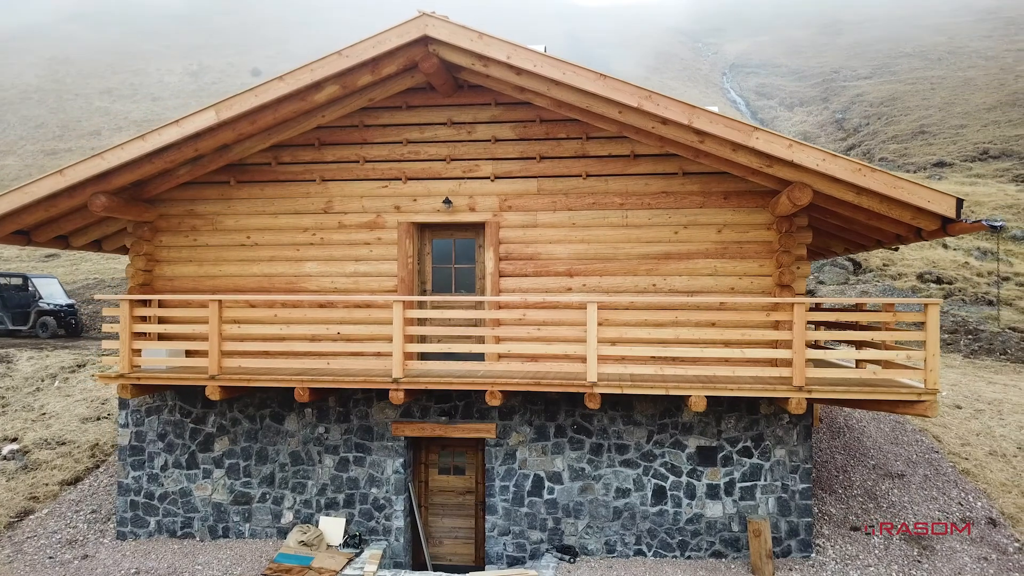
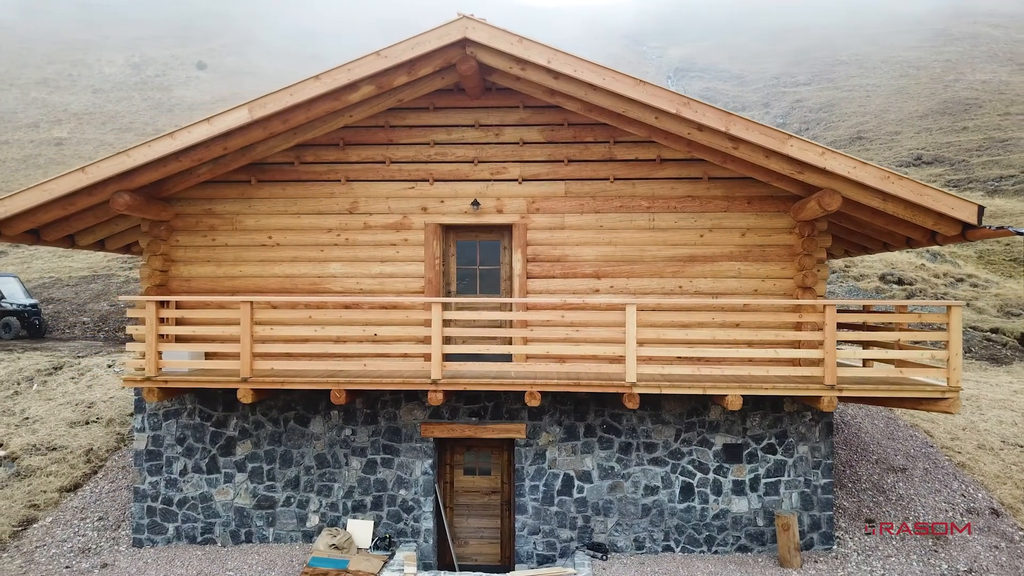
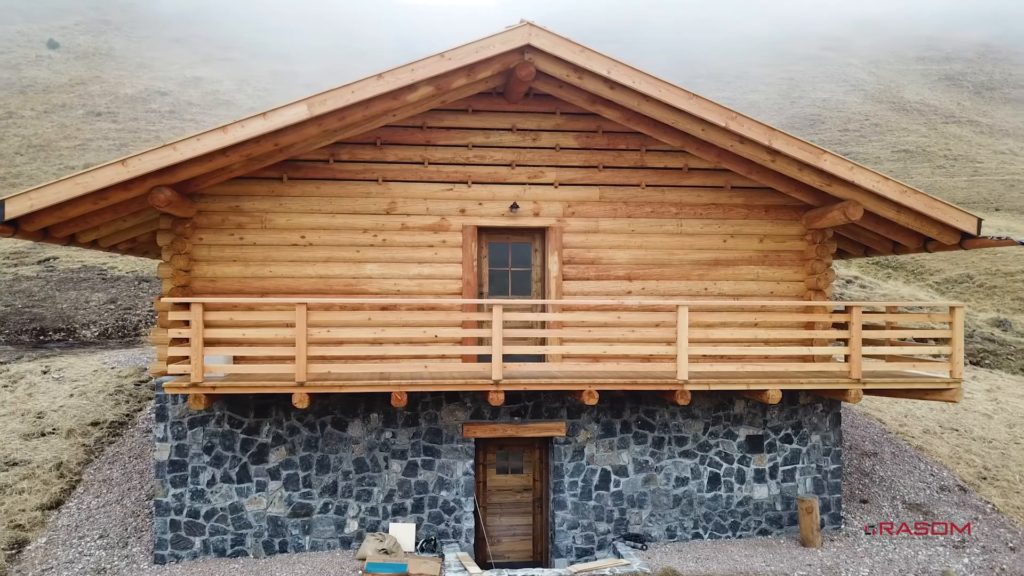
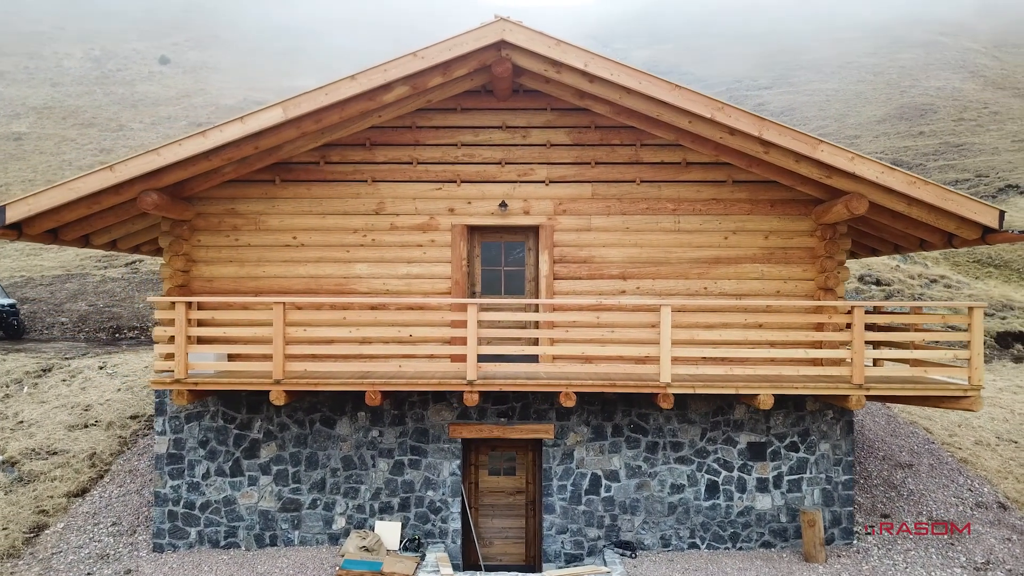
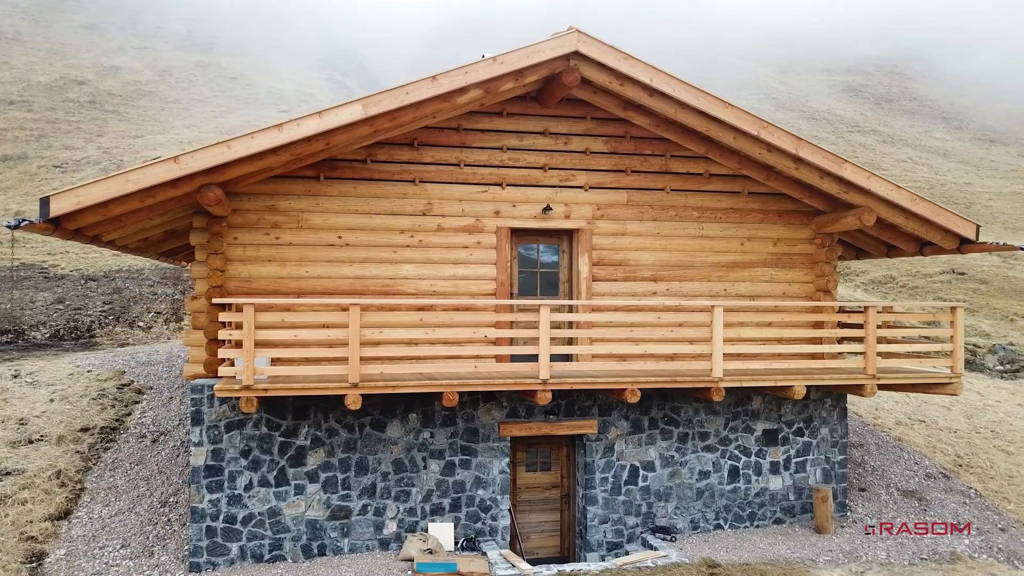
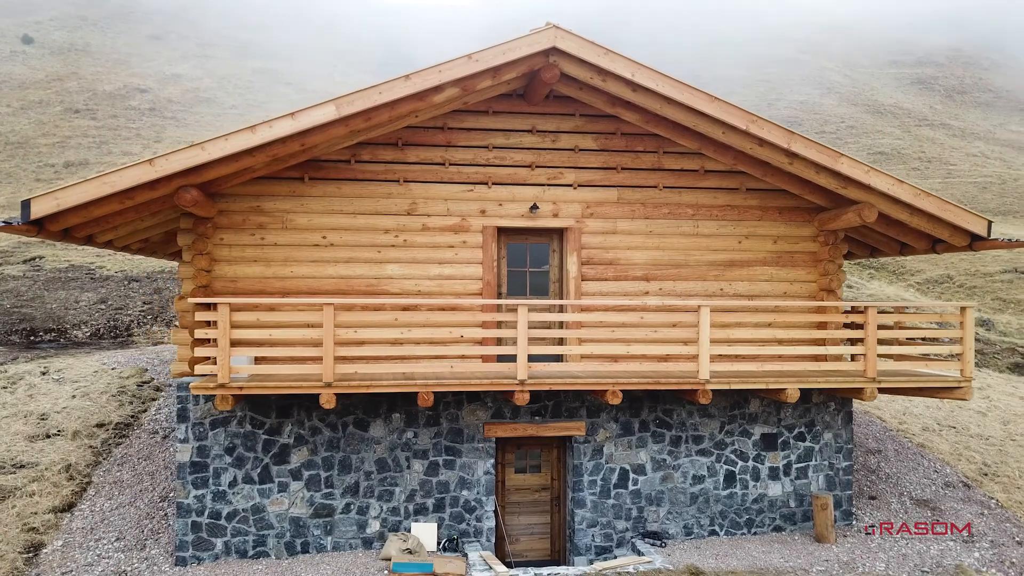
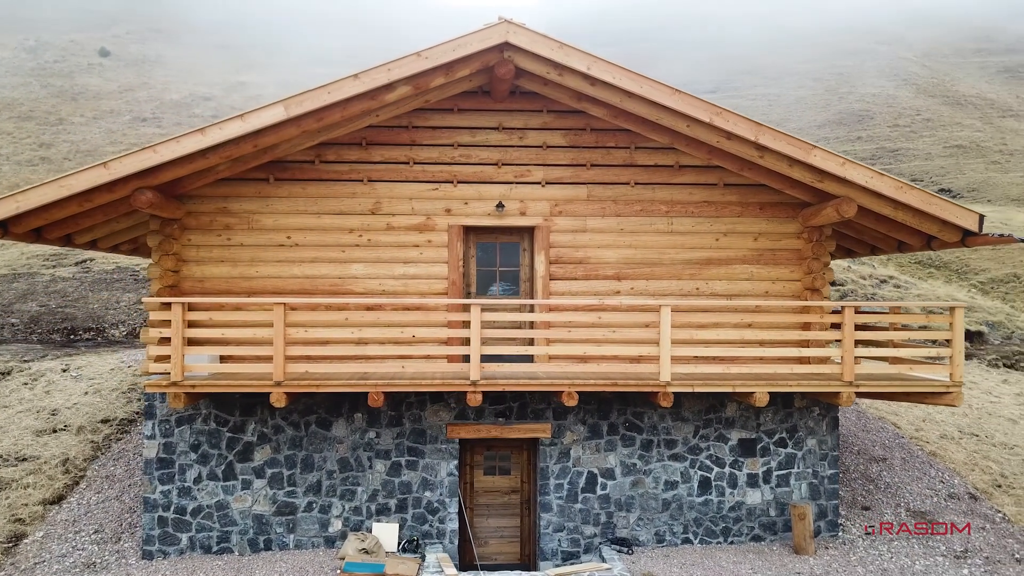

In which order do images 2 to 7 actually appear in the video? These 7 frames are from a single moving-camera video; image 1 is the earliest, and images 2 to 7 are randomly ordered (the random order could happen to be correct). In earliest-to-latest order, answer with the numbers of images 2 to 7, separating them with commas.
2, 4, 7, 3, 6, 5
